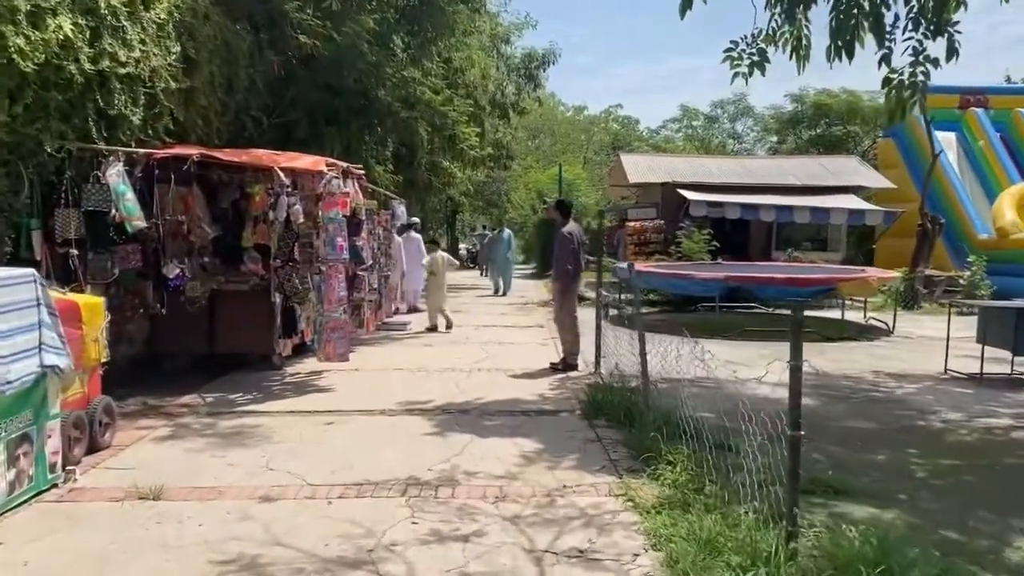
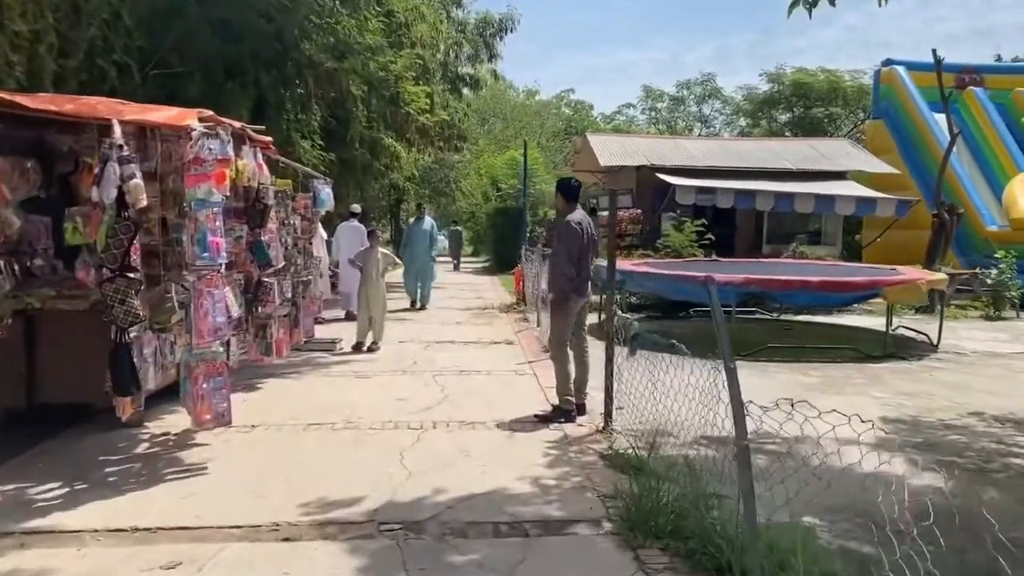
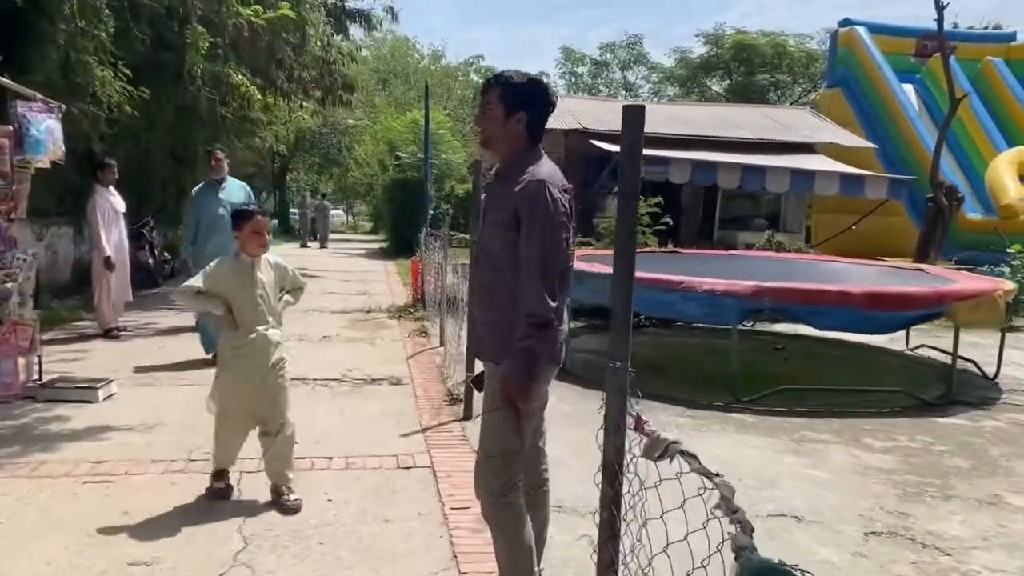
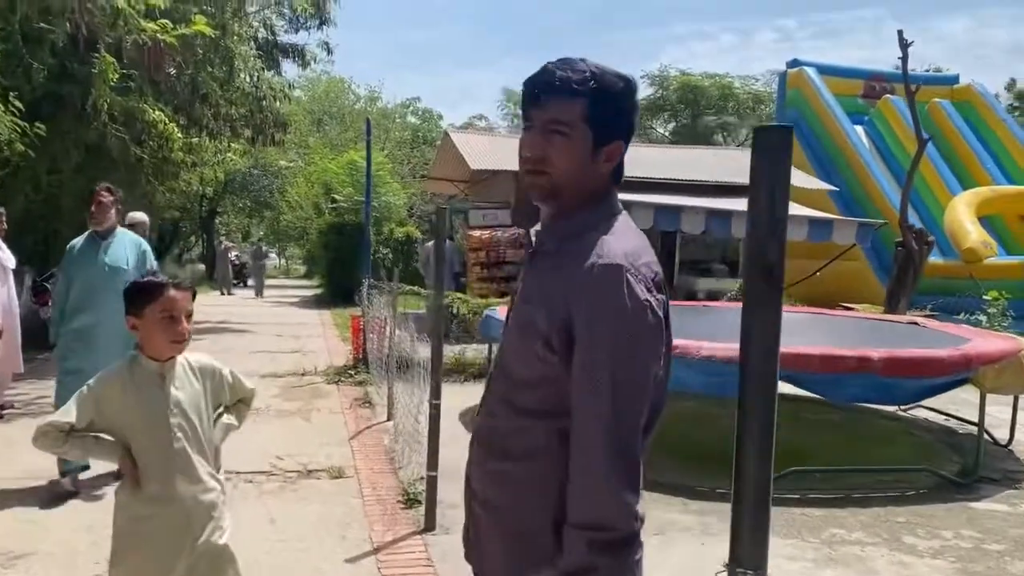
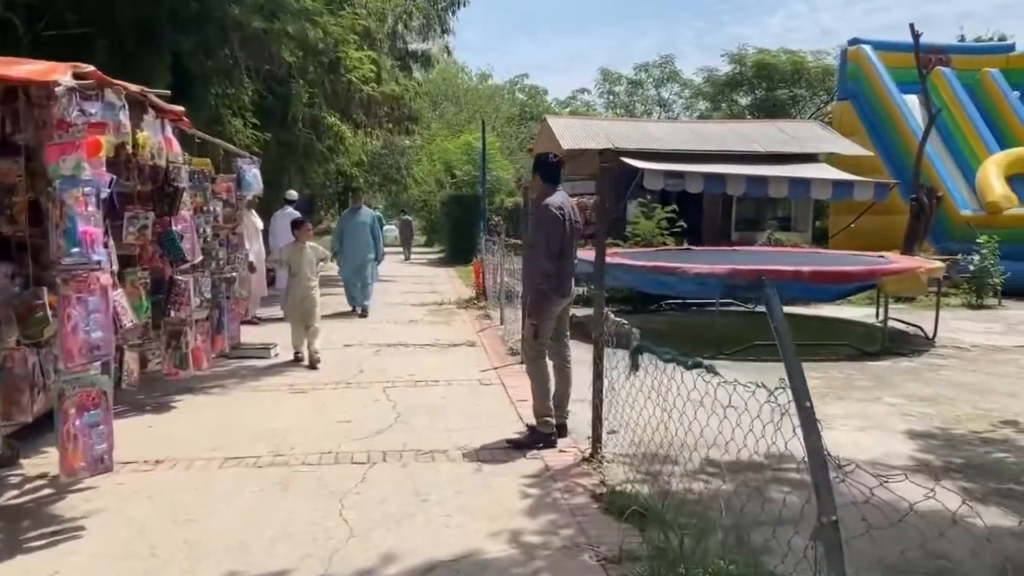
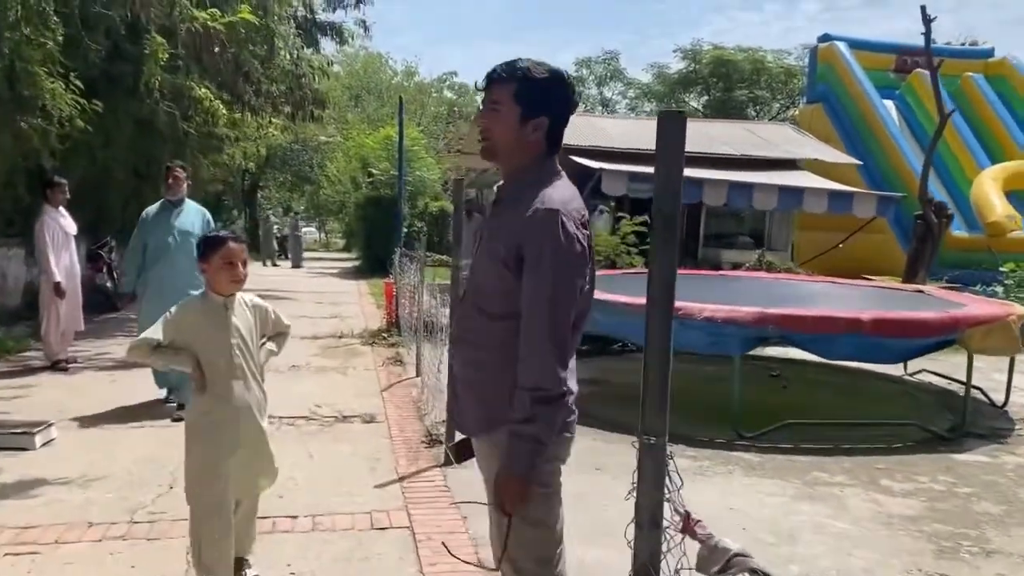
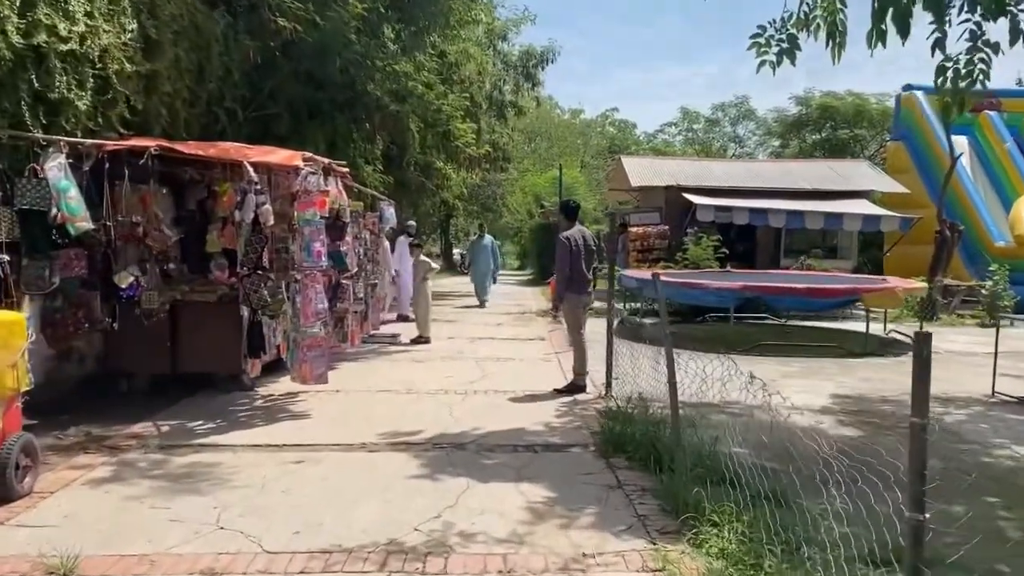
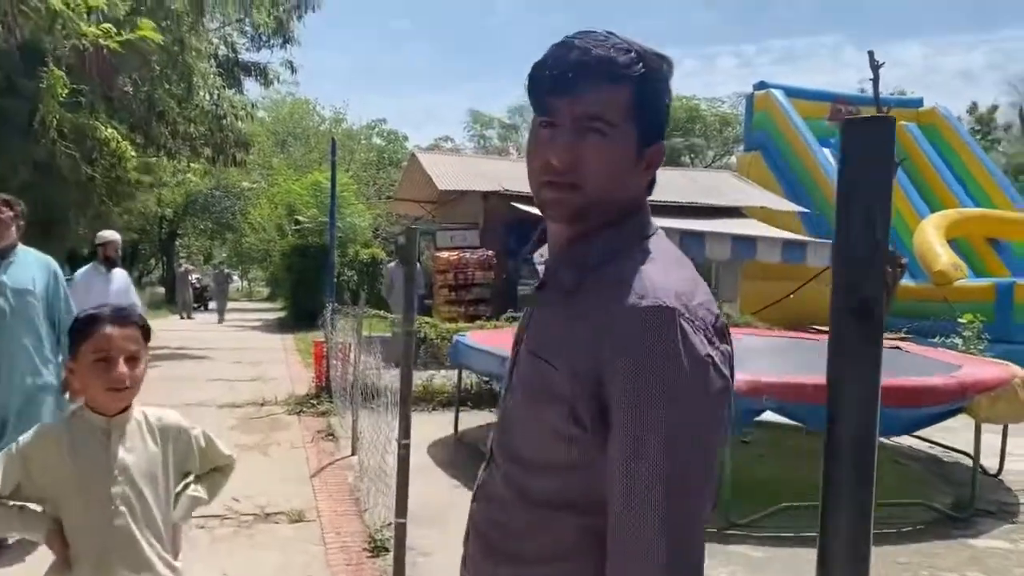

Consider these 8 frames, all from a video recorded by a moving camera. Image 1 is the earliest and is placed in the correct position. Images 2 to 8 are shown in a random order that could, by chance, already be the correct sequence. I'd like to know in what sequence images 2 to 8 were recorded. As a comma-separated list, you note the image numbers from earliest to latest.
7, 2, 5, 3, 6, 4, 8
